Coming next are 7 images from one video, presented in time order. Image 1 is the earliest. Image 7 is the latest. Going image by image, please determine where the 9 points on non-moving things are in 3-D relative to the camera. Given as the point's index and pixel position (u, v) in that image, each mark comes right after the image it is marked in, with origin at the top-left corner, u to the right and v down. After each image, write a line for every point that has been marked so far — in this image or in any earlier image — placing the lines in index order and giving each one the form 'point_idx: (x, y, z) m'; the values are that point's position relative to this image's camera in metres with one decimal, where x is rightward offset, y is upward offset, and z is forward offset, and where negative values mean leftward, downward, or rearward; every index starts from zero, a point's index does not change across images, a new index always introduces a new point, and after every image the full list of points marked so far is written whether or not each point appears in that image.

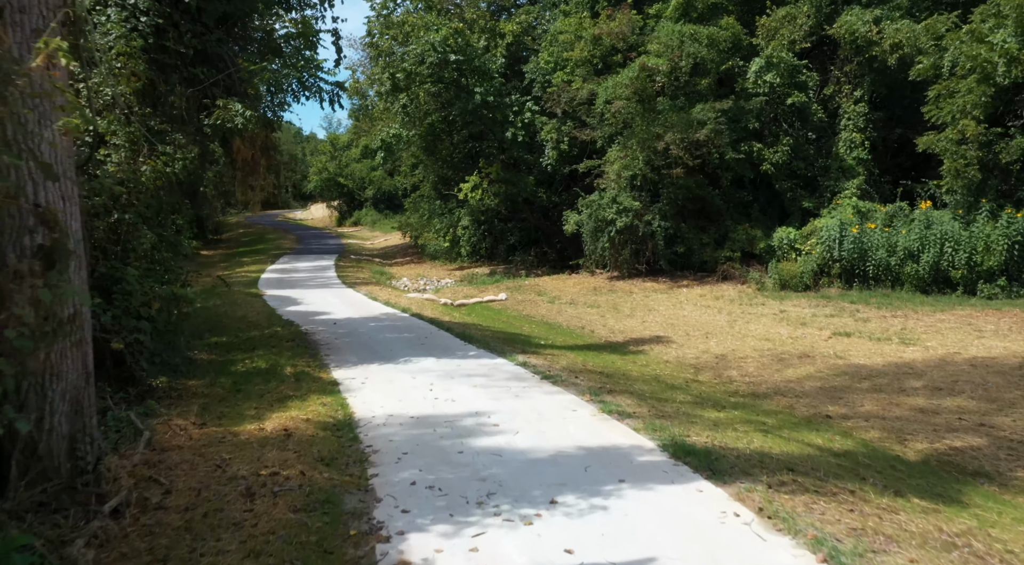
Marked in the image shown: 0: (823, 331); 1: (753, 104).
0: (+4.6, -0.7, +11.3) m
1: (+5.5, +4.1, +17.7) m
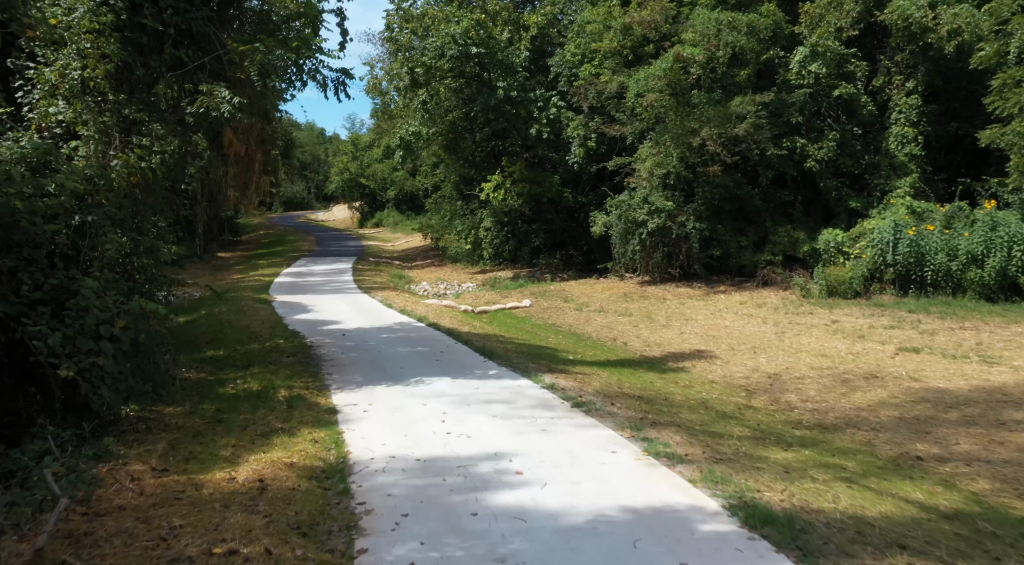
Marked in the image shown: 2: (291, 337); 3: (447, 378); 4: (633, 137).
0: (+4.9, -0.8, +10.1) m
1: (+6.1, +4.0, +16.4) m
2: (-3.0, -0.8, +10.5) m
3: (-0.7, -1.0, +7.9) m
4: (+2.8, +3.4, +18.1) m
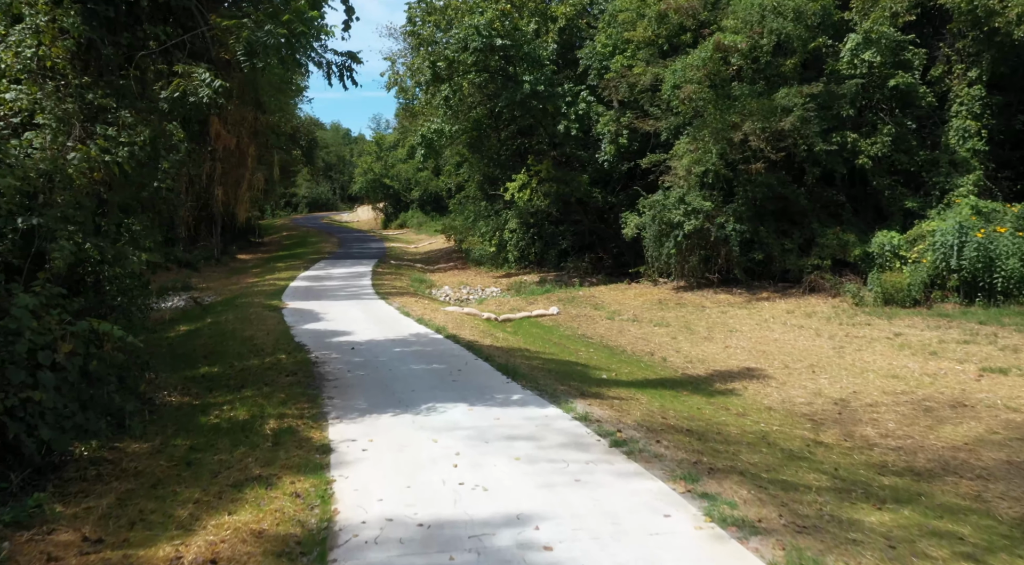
0: (+5.2, -1.0, +8.8) m
1: (+6.6, +3.9, +15.2) m
2: (-2.7, -0.9, +9.5) m
3: (-0.4, -1.1, +6.8) m
4: (+3.4, +3.3, +16.9) m
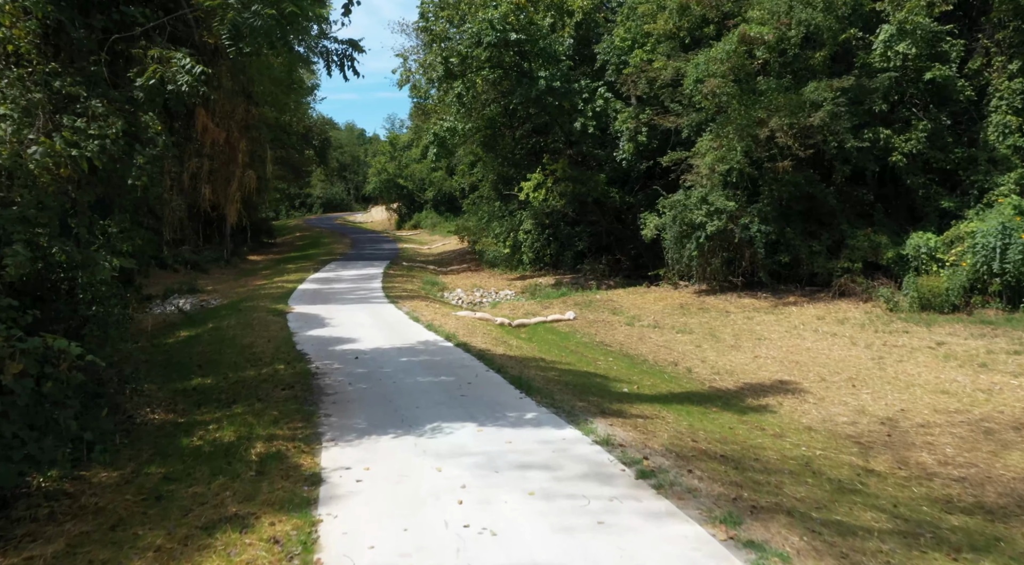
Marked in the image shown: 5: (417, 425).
0: (+5.4, -1.0, +8.1) m
1: (+6.9, +3.8, +14.4) m
2: (-2.6, -0.9, +9.0) m
3: (-0.3, -1.2, +6.2) m
4: (+3.7, +3.2, +16.2) m
5: (-0.8, -1.2, +6.3) m
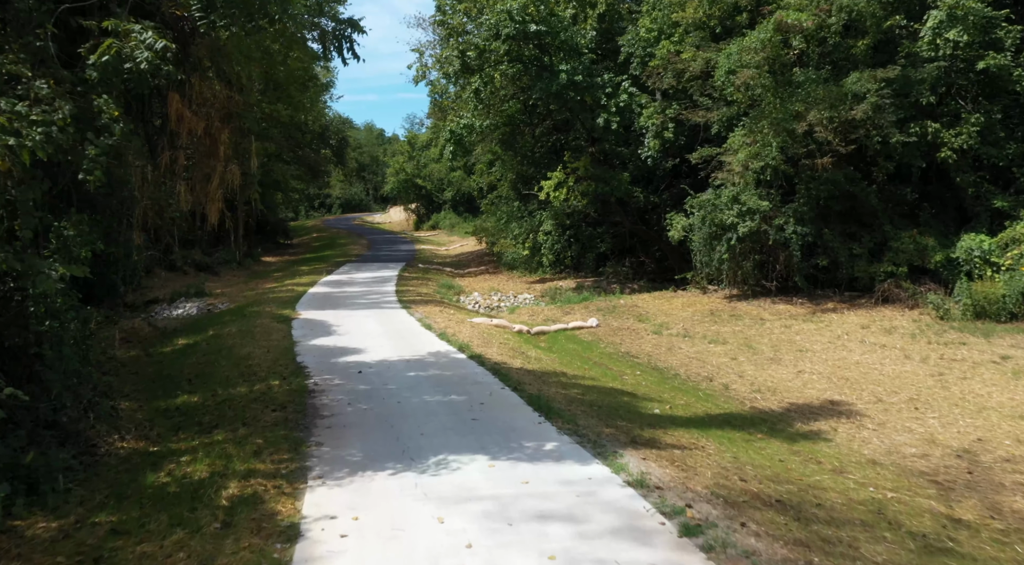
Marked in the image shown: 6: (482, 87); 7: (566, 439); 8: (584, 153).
0: (+5.5, -1.1, +7.1) m
1: (+7.2, +3.7, +13.4) m
2: (-2.4, -1.0, +8.2) m
3: (-0.2, -1.2, +5.4) m
4: (+4.1, +3.1, +15.3) m
5: (-0.7, -1.2, +5.4) m
6: (-0.8, +4.9, +19.3) m
7: (+0.4, -1.2, +5.9) m
8: (+1.9, +3.3, +19.7) m
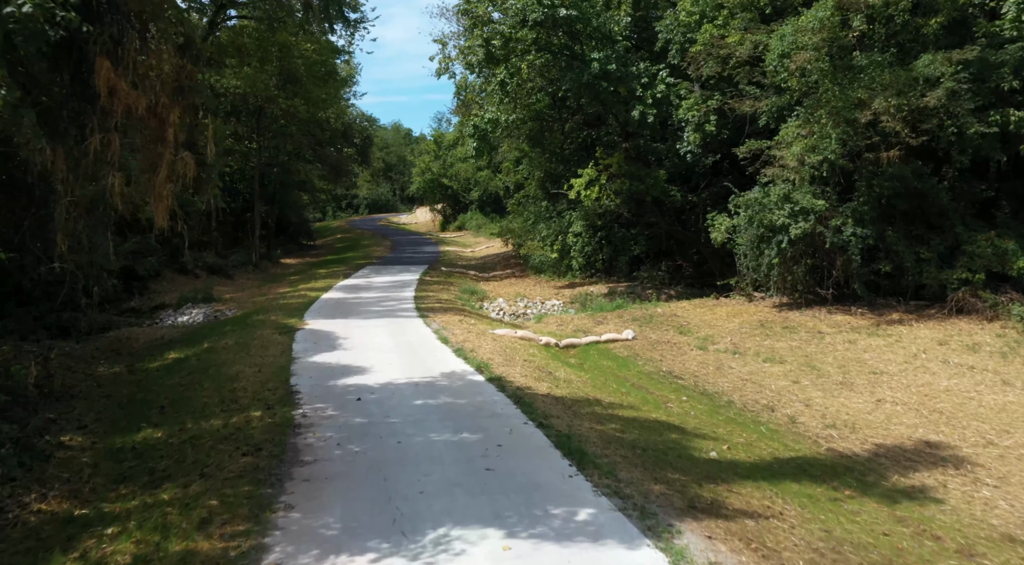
0: (+5.7, -1.2, +5.6) m
1: (+7.7, +3.5, +11.8) m
2: (-2.1, -1.1, +7.0) m
3: (-0.1, -1.4, +4.1) m
4: (+4.6, +3.0, +13.8) m
5: (-0.5, -1.4, +4.2) m
6: (-0.1, +4.8, +18.1) m
7: (+0.6, -1.3, +4.6) m
8: (+2.5, +3.2, +18.4) m
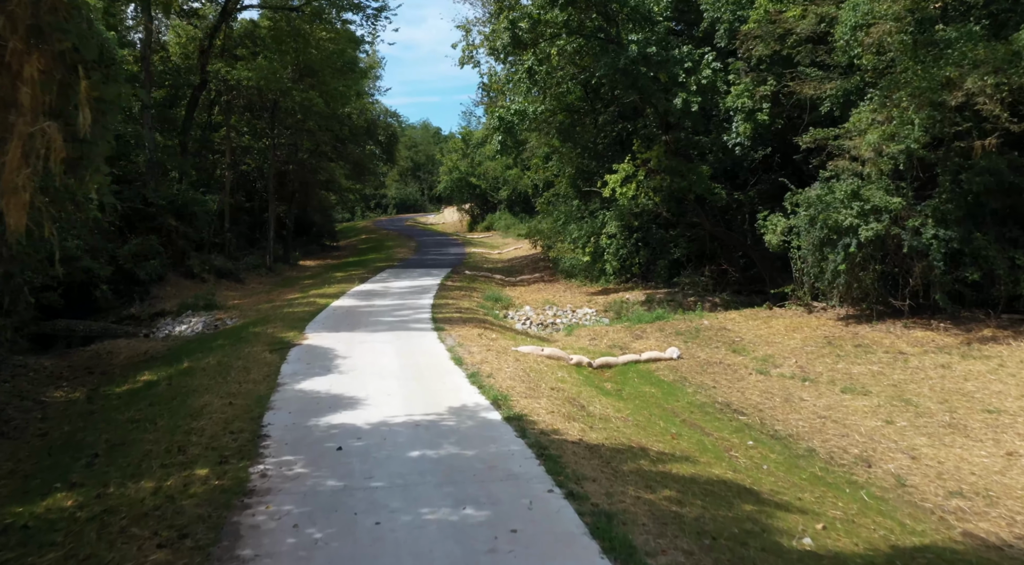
0: (+5.8, -1.4, +3.8) m
1: (+8.0, +3.4, +9.9) m
2: (-2.0, -1.2, +5.5) m
3: (0.0, -1.5, +2.5) m
4: (+5.0, +2.9, +12.0) m
5: (-0.5, -1.5, +2.6) m
6: (+0.5, +4.7, +16.5) m
7: (+0.6, -1.5, +3.0) m
8: (+3.1, +3.1, +16.7) m
